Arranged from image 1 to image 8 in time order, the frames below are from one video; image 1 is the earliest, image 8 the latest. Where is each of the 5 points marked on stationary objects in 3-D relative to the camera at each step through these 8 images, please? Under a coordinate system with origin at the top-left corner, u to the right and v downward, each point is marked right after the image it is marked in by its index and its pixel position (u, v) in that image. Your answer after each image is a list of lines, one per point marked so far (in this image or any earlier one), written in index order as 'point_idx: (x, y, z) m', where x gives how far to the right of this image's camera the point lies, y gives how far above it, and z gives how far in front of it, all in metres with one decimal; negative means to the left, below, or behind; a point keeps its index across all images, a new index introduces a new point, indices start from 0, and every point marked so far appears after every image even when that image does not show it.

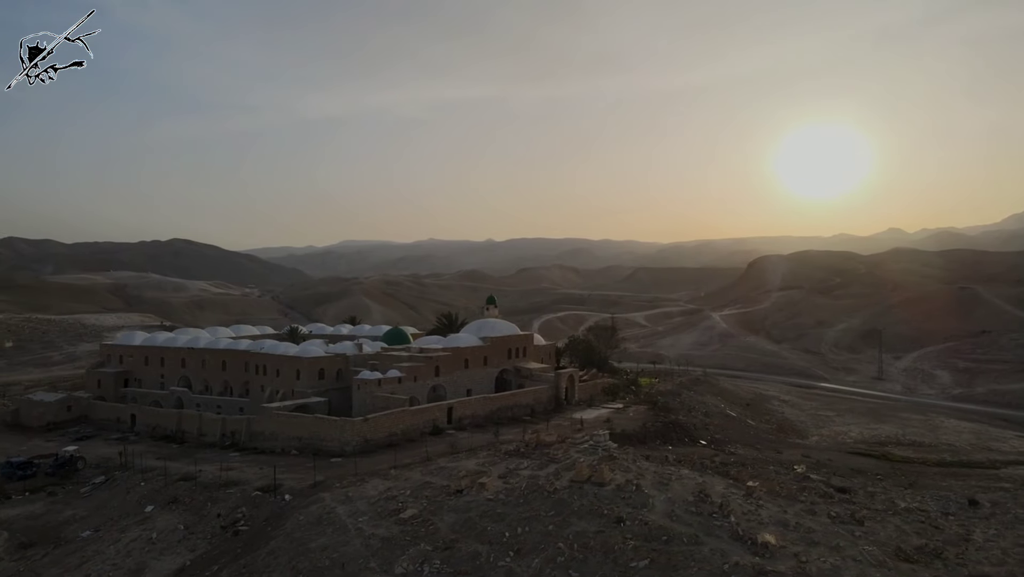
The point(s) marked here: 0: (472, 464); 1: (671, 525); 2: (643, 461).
0: (-1.0, -3.9, +15.4) m
1: (+2.7, -4.0, +11.6) m
2: (+3.0, -4.1, +16.5) m
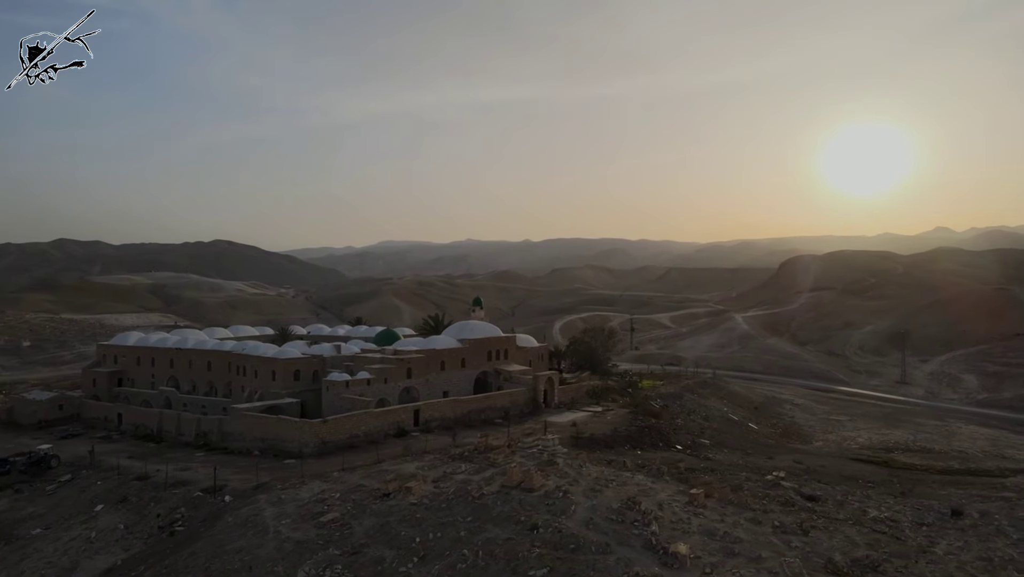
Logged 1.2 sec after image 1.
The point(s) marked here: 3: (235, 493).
0: (-2.3, -4.0, +15.3) m
1: (+1.2, -4.1, +11.4) m
2: (+1.7, -4.2, +16.3) m
3: (-6.1, -4.5, +15.0) m
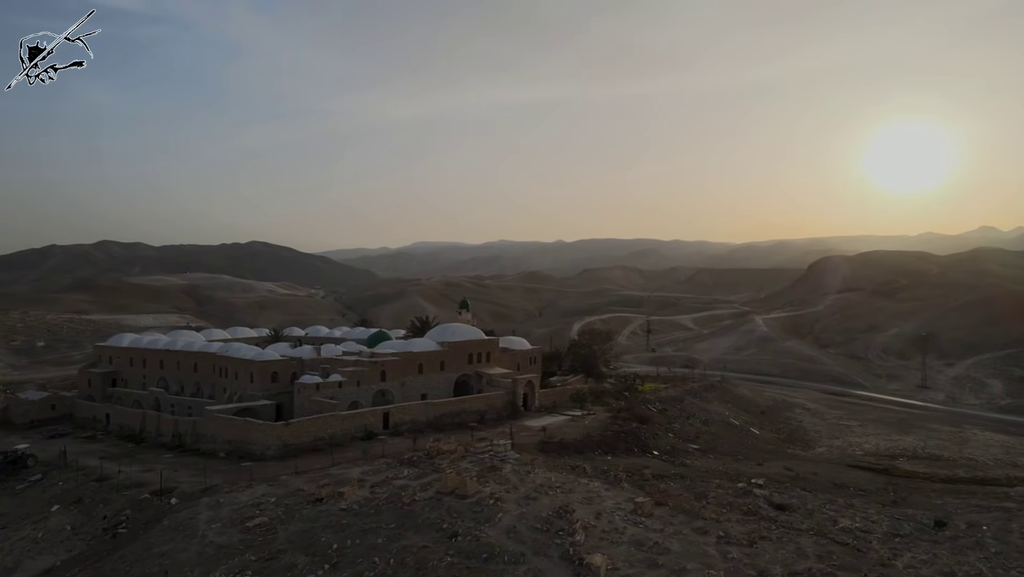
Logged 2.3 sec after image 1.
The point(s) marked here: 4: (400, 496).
0: (-3.5, -4.0, +15.2) m
1: (-0.1, -4.1, +11.2) m
2: (+0.6, -4.3, +16.0) m
3: (-7.2, -4.5, +15.1) m
4: (-2.1, -3.9, +13.1) m
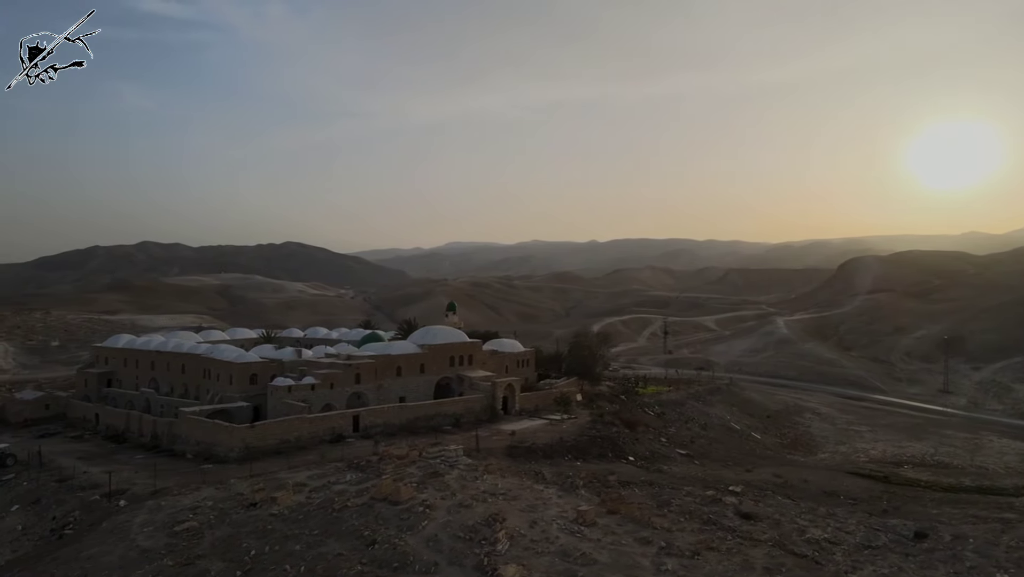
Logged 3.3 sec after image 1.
0: (-4.6, -4.1, +15.2) m
1: (-1.5, -4.2, +11.1) m
2: (-0.6, -4.4, +15.9) m
3: (-8.4, -4.6, +15.2) m
4: (-3.4, -4.0, +13.0) m
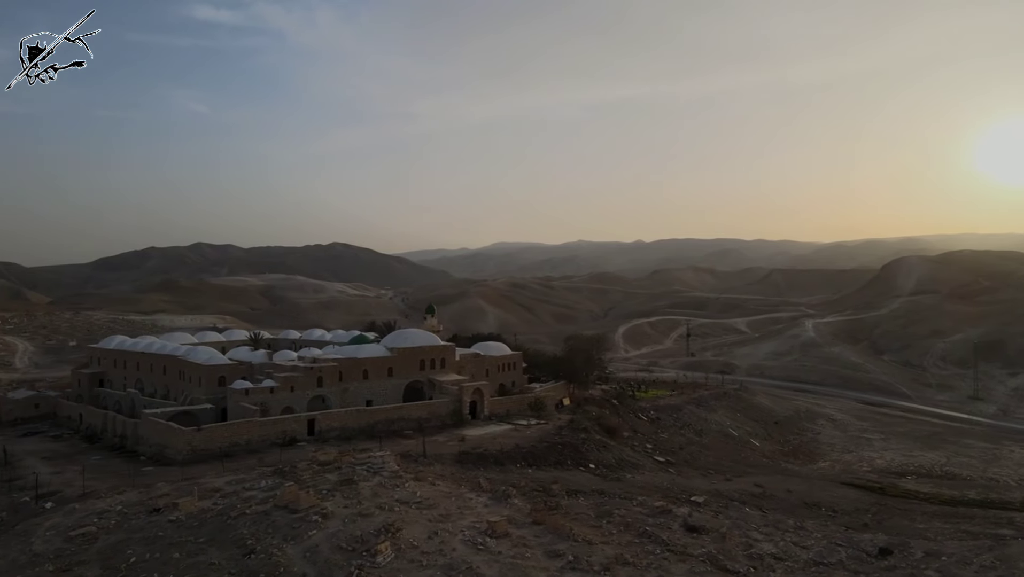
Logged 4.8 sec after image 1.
0: (-6.4, -4.2, +15.2) m
1: (-3.4, -4.3, +10.9) m
2: (-2.3, -4.5, +15.6) m
3: (-10.1, -4.7, +15.4) m
4: (-5.3, -4.1, +12.9) m
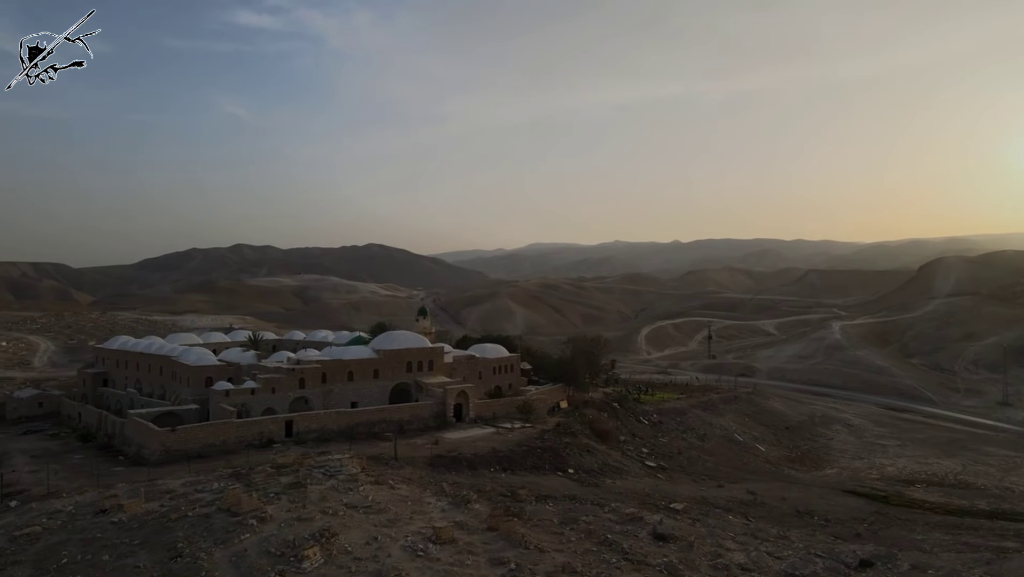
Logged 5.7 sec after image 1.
0: (-7.3, -4.3, +15.3) m
1: (-4.6, -4.4, +10.9) m
2: (-3.2, -4.5, +15.6) m
3: (-11.1, -4.8, +15.7) m
4: (-6.3, -4.2, +13.0) m
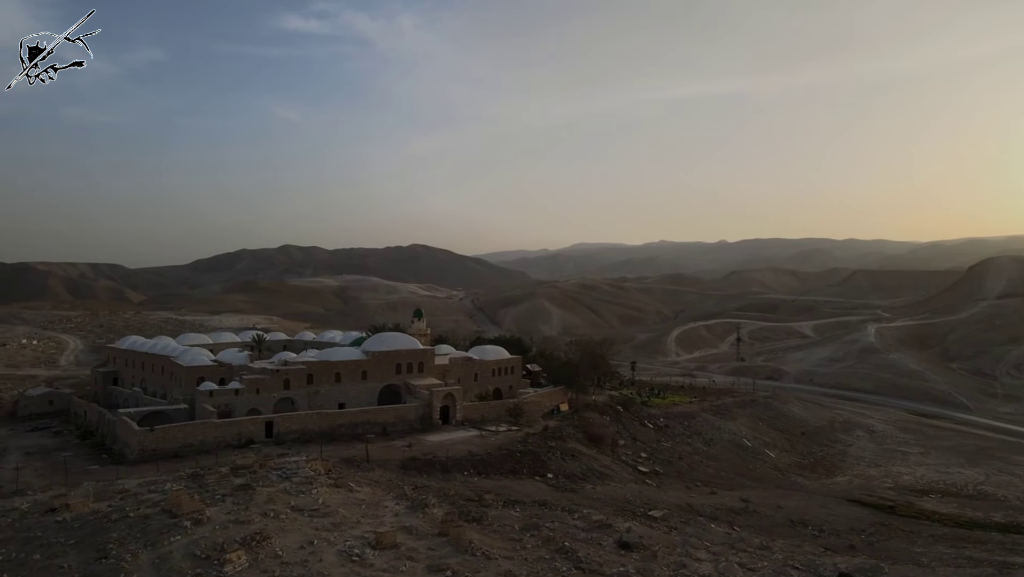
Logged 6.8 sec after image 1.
0: (-8.4, -4.4, +15.6) m
1: (-5.9, -4.5, +11.0) m
2: (-4.3, -4.6, +15.6) m
3: (-12.1, -4.8, +16.2) m
4: (-7.5, -4.3, +13.2) m
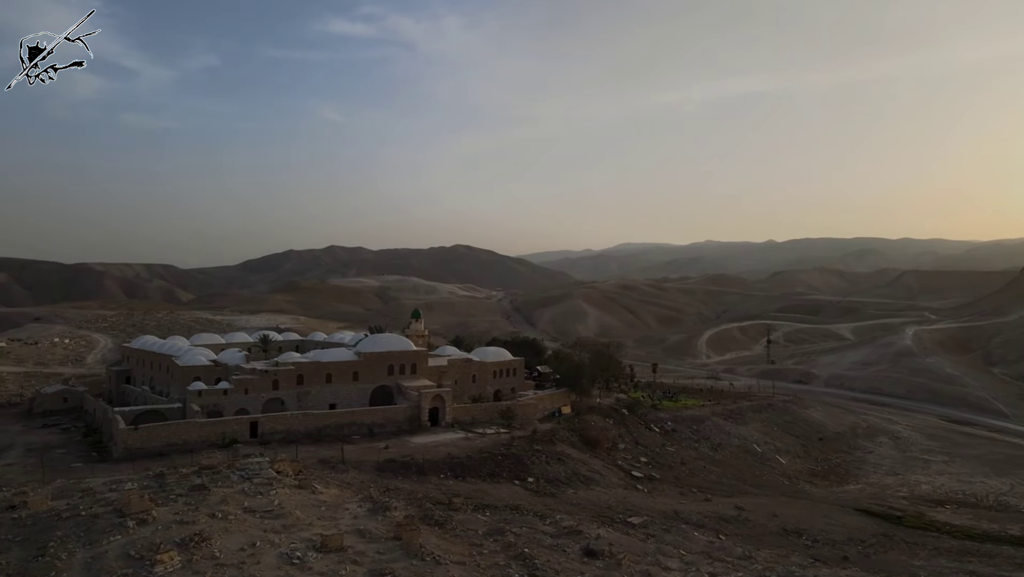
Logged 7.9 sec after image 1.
0: (-9.3, -4.4, +15.9) m
1: (-7.1, -4.5, +11.2) m
2: (-5.2, -4.7, +15.7) m
3: (-13.0, -4.9, +16.7) m
4: (-8.6, -4.3, +13.5) m
